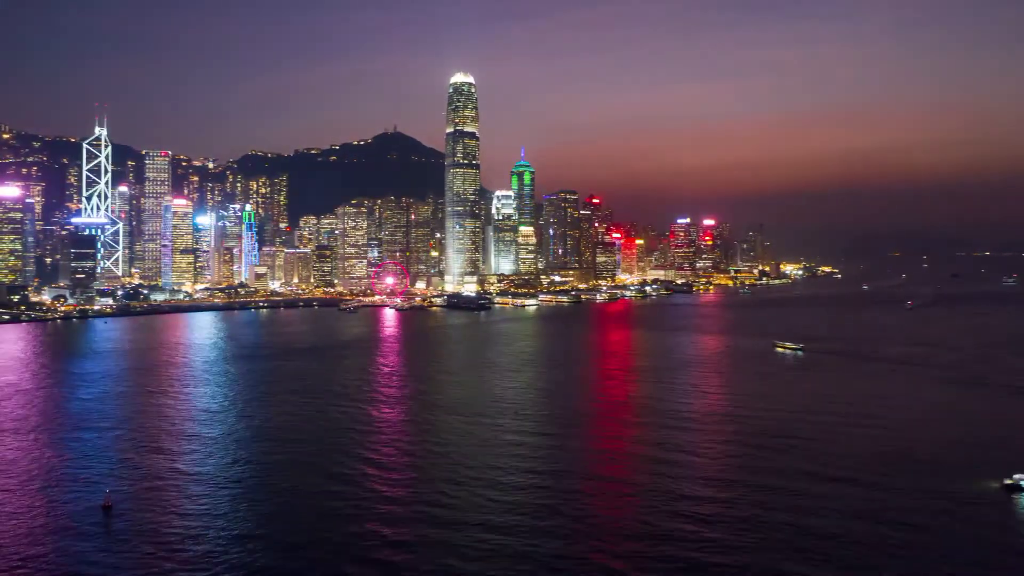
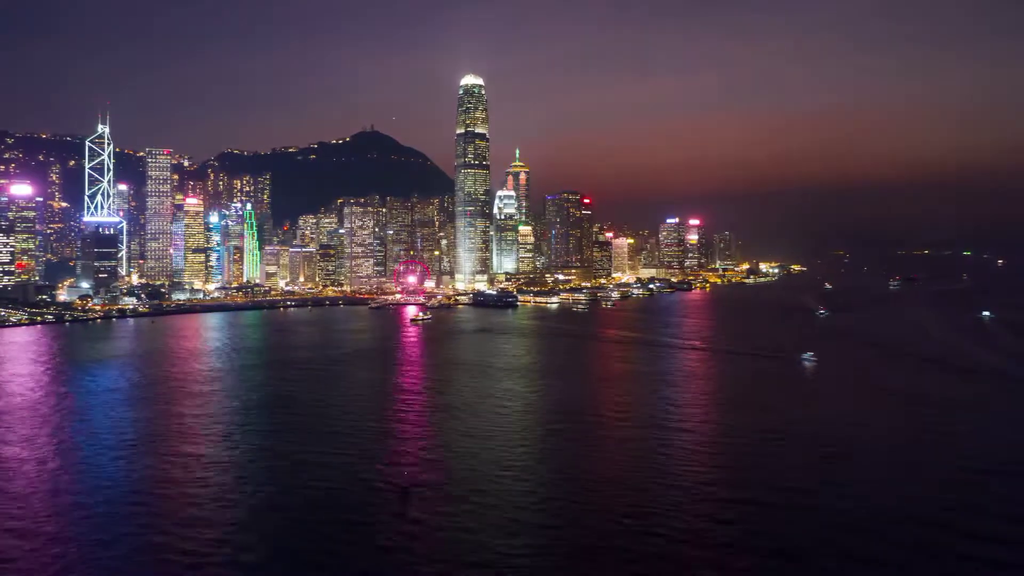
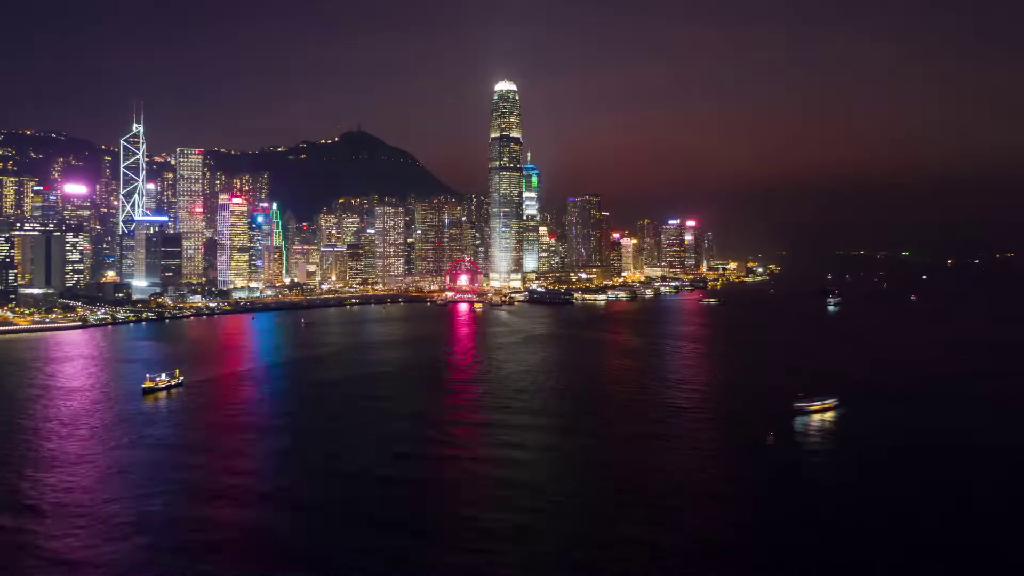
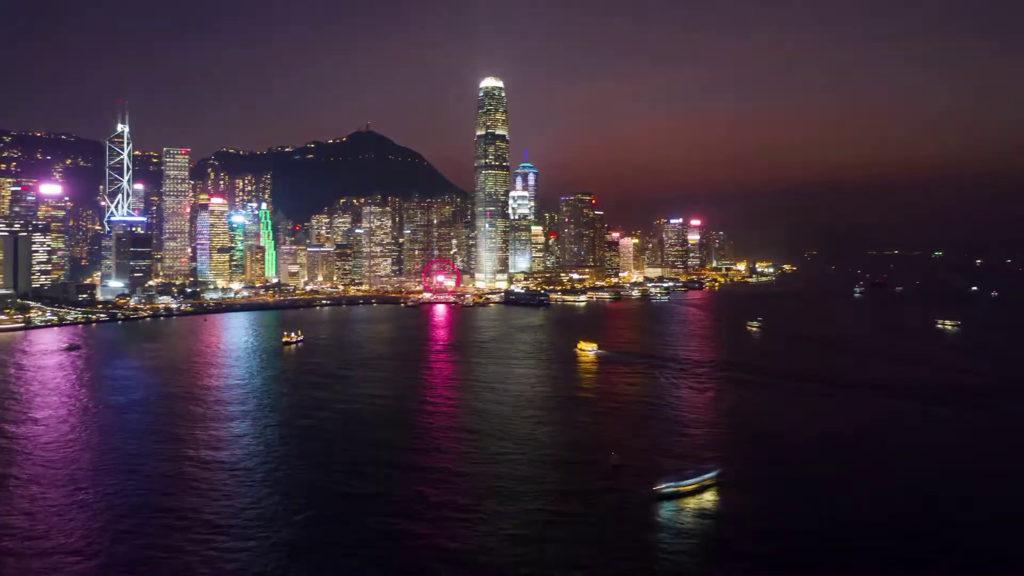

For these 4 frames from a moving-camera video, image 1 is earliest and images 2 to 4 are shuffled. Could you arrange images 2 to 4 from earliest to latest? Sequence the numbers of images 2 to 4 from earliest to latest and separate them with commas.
2, 4, 3
